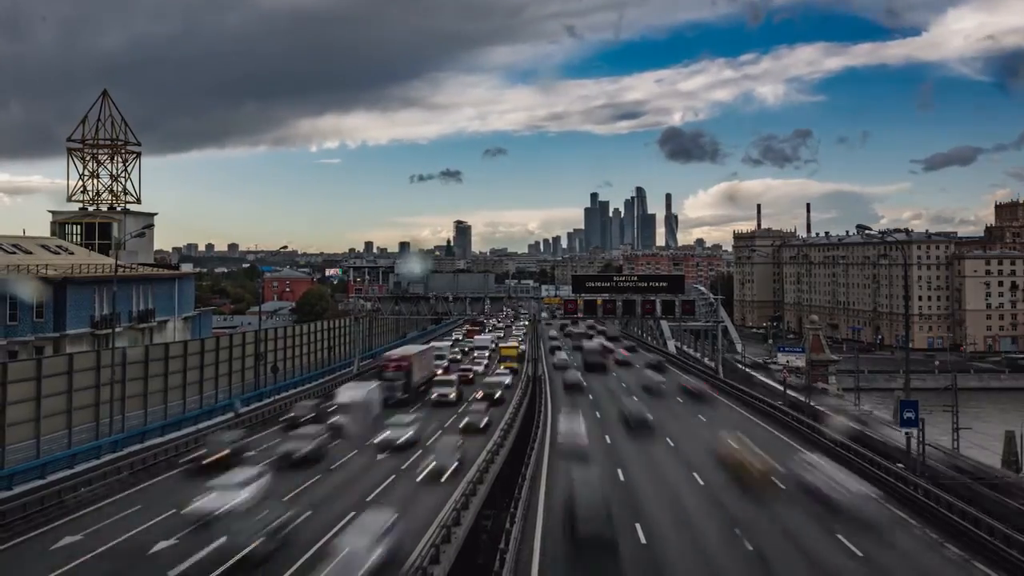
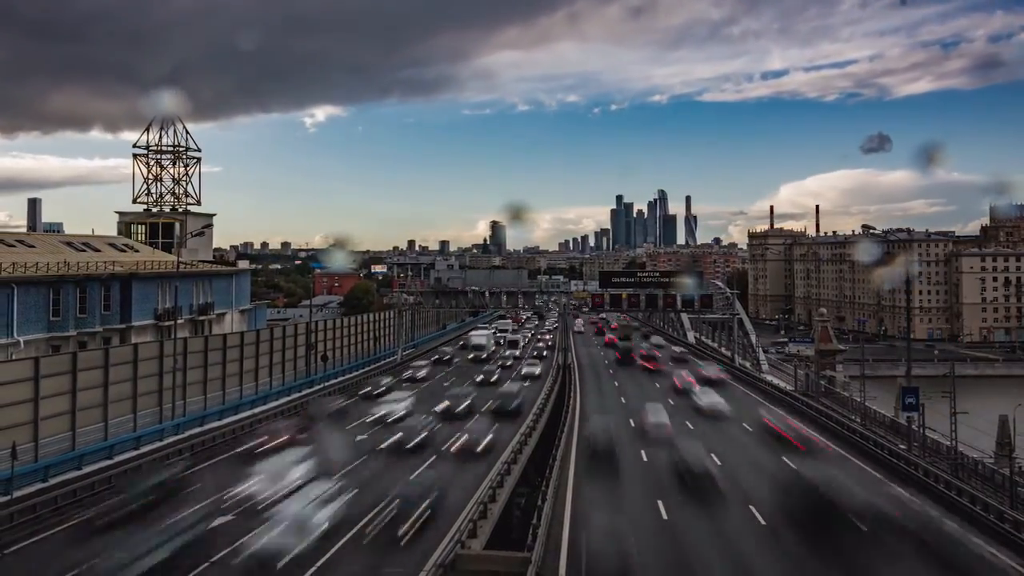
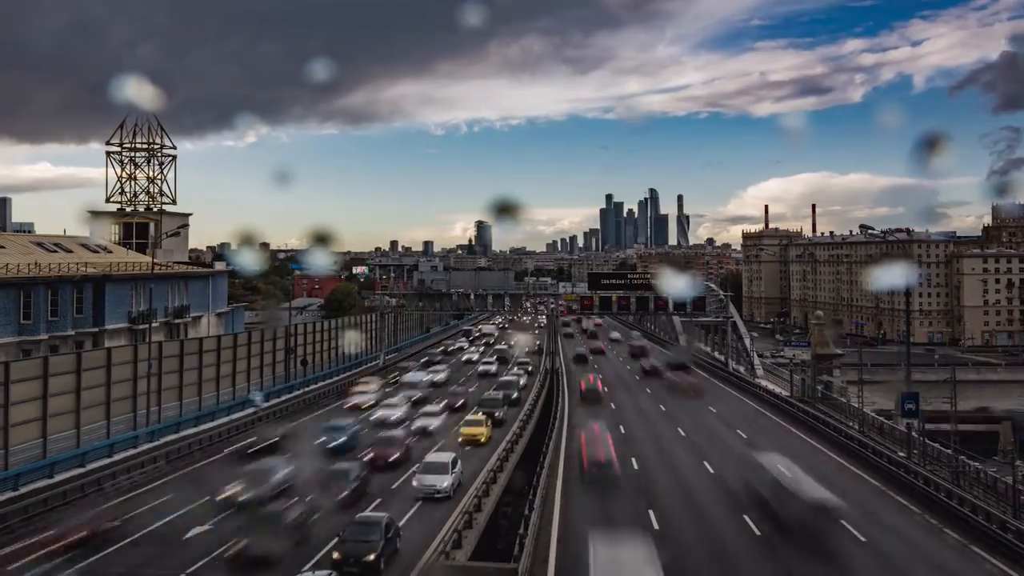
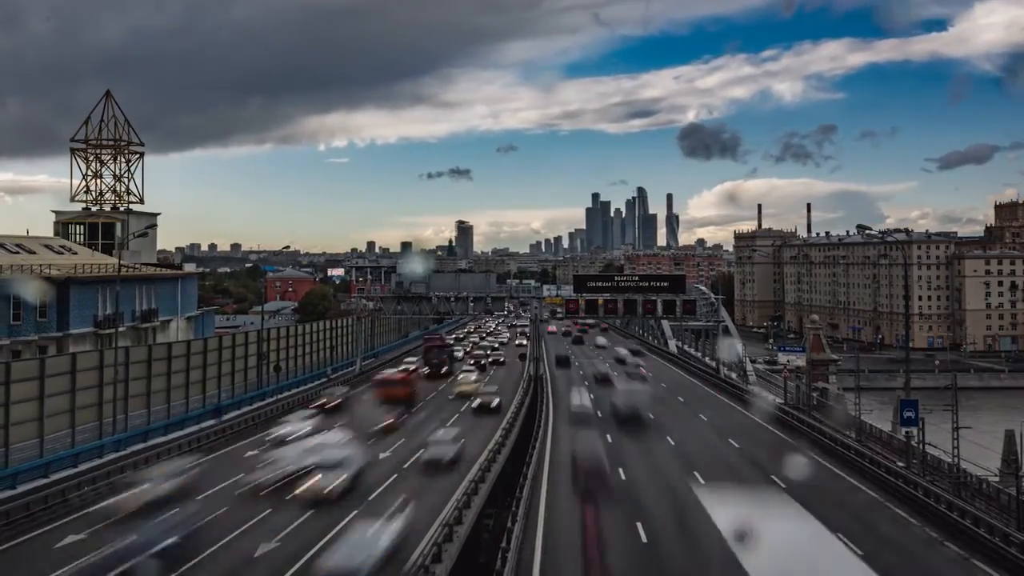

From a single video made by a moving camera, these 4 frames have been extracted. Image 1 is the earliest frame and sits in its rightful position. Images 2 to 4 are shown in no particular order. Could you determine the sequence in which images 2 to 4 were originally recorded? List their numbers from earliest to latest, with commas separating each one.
4, 3, 2
